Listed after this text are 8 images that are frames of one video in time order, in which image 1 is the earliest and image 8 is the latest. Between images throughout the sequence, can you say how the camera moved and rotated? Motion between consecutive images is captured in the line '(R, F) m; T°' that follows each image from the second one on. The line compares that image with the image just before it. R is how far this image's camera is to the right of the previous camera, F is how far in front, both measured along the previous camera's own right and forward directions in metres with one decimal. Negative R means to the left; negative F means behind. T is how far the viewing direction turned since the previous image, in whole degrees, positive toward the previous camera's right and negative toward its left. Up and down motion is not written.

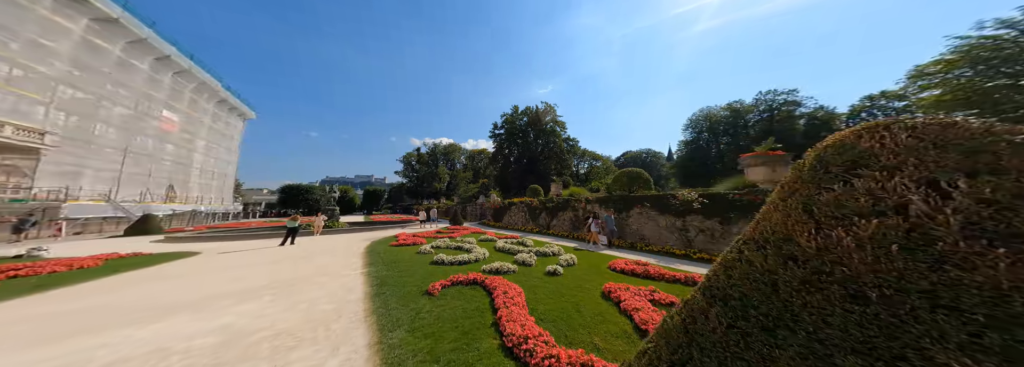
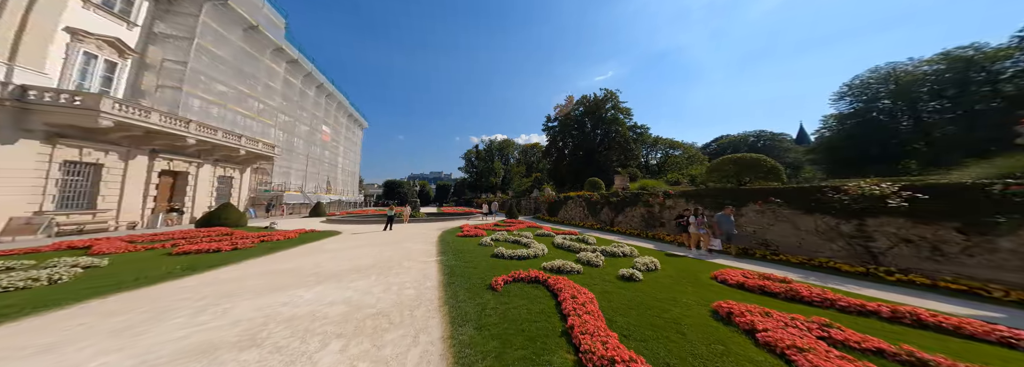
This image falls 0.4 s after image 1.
(-0.2, +0.3) m; -13°
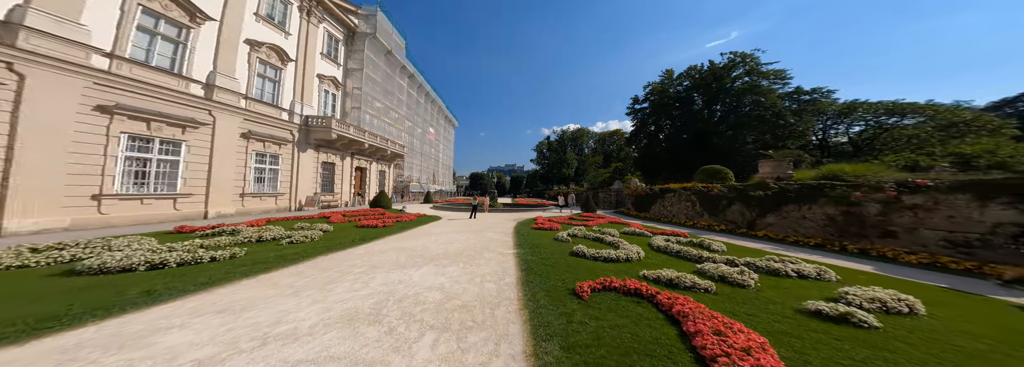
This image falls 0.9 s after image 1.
(-0.3, +0.6) m; -17°
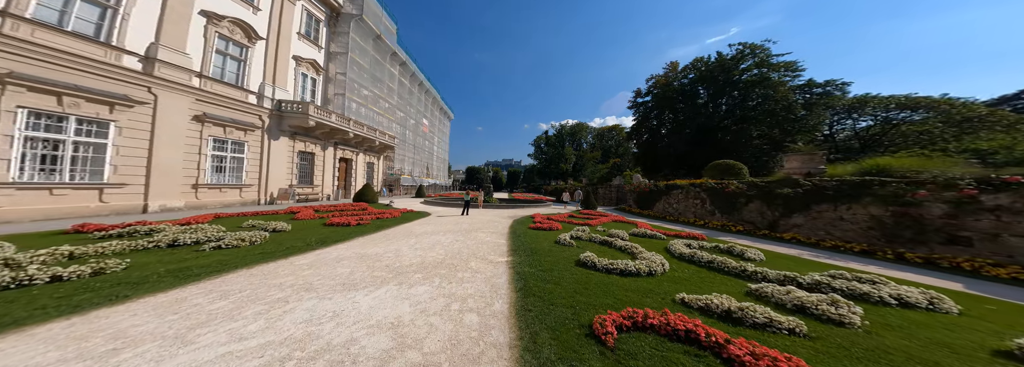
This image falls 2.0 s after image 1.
(+0.1, +1.4) m; +1°
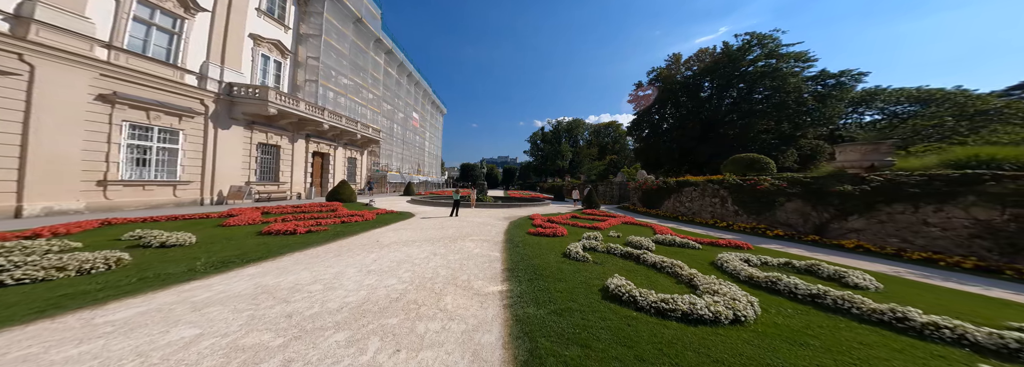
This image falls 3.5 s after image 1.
(0.0, +2.0) m; +1°
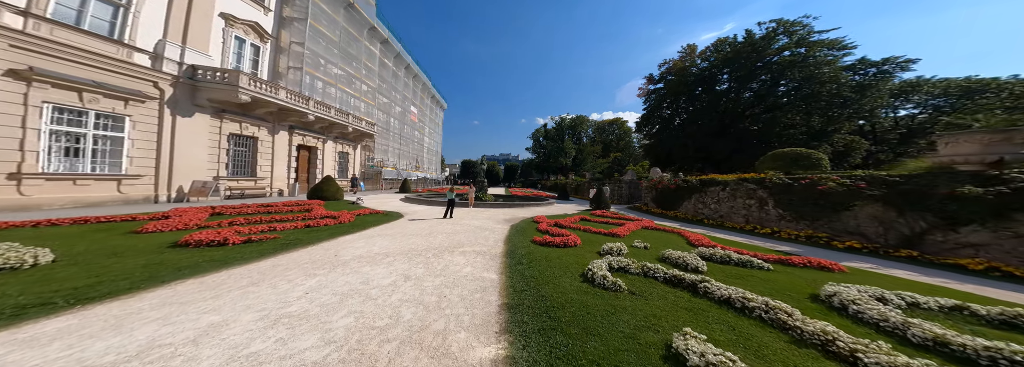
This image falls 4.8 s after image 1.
(0.0, +1.7) m; -1°
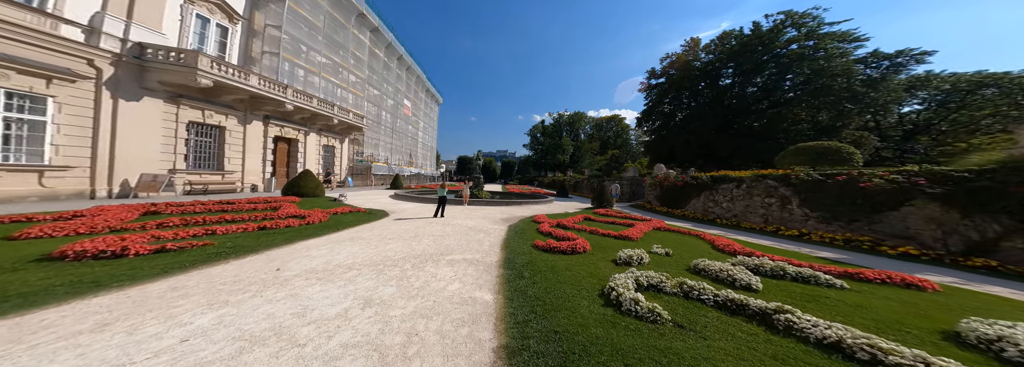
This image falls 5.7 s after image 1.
(-0.1, +1.2) m; +1°
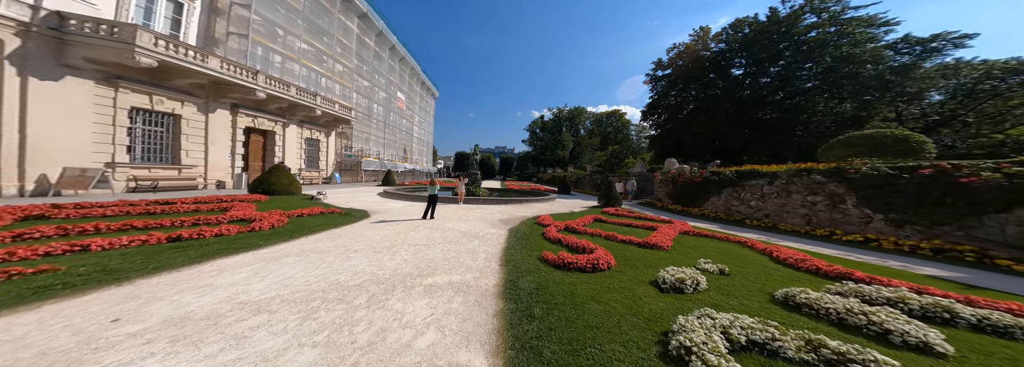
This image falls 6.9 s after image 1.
(-0.1, +1.6) m; 0°
